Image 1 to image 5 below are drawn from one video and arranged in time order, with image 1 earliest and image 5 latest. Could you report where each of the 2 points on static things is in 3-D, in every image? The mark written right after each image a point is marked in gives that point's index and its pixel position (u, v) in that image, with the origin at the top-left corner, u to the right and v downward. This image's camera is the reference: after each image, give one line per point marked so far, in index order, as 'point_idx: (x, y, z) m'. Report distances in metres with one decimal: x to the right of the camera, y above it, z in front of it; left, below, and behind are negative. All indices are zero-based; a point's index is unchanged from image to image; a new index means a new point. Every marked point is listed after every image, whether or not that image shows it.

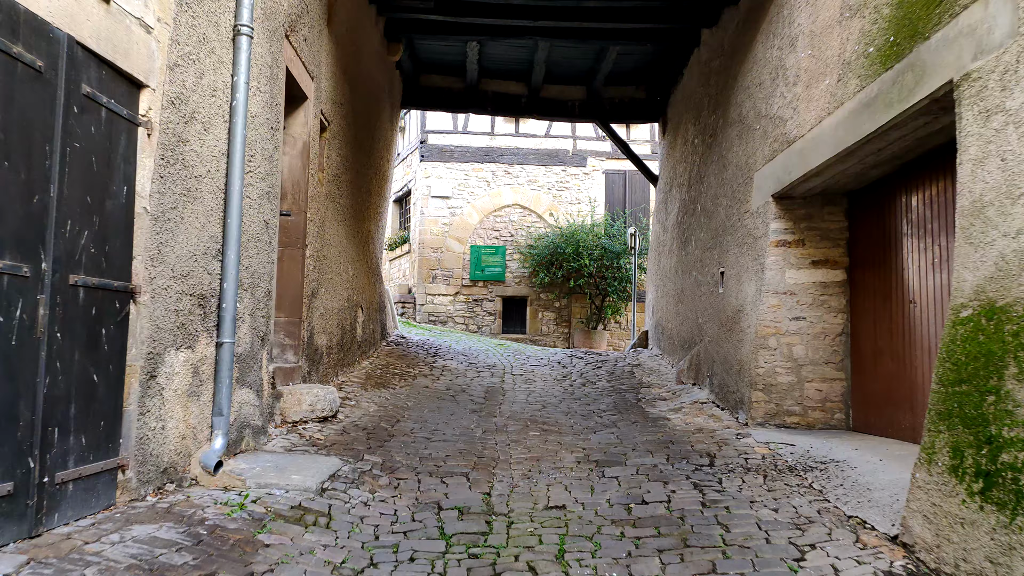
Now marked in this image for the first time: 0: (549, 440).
0: (+0.2, -0.8, +4.6) m
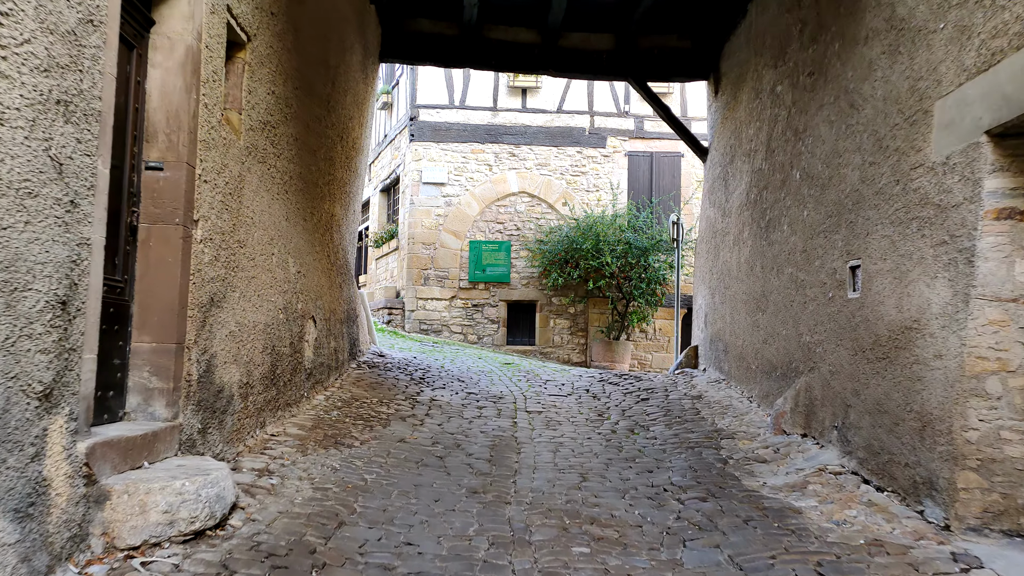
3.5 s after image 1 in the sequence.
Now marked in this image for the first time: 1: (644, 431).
0: (+0.3, -0.8, +2.5) m
1: (+0.7, -0.8, +4.6) m
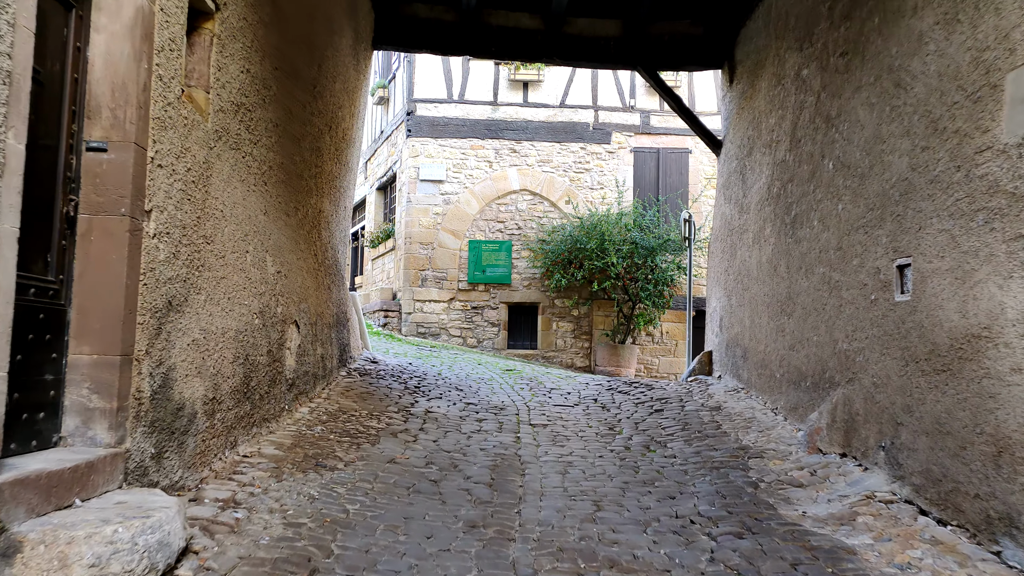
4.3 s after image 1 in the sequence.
0: (+0.3, -0.9, +2.1) m
1: (+0.7, -0.8, +4.1) m
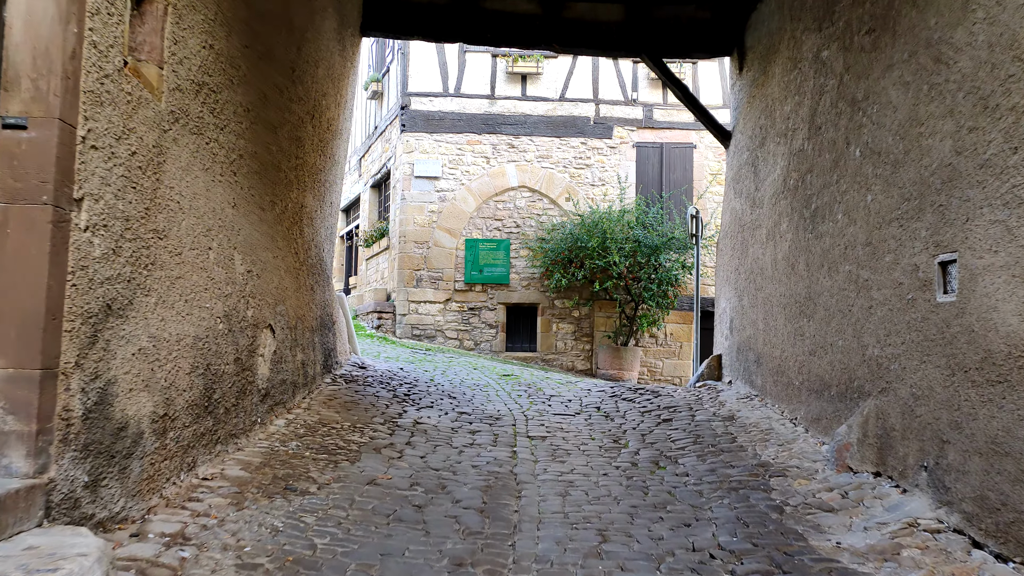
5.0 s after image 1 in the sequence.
0: (+0.3, -0.9, +1.7) m
1: (+0.7, -0.8, +3.7) m
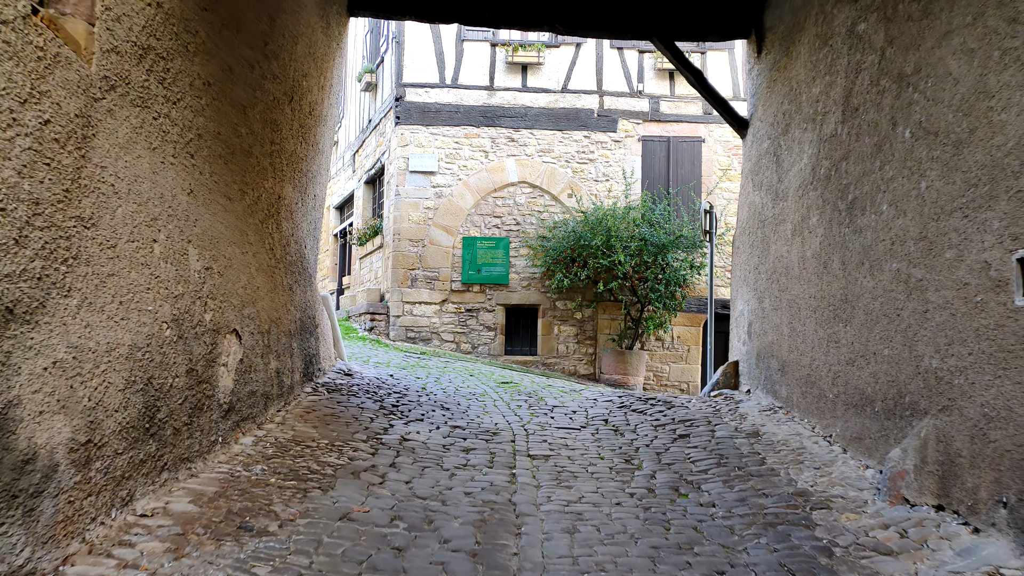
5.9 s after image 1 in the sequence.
0: (+0.3, -0.9, +1.2) m
1: (+0.7, -0.8, +3.3) m
